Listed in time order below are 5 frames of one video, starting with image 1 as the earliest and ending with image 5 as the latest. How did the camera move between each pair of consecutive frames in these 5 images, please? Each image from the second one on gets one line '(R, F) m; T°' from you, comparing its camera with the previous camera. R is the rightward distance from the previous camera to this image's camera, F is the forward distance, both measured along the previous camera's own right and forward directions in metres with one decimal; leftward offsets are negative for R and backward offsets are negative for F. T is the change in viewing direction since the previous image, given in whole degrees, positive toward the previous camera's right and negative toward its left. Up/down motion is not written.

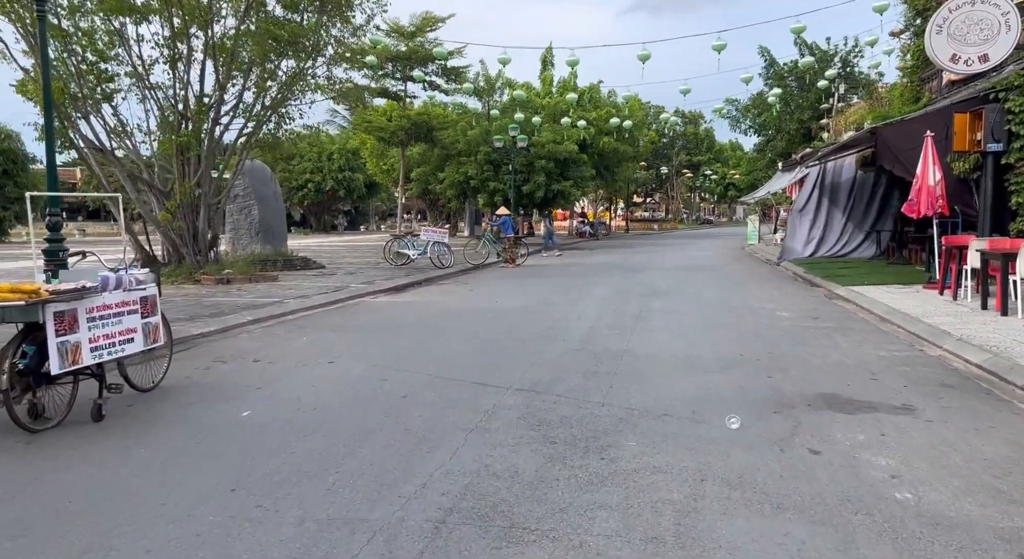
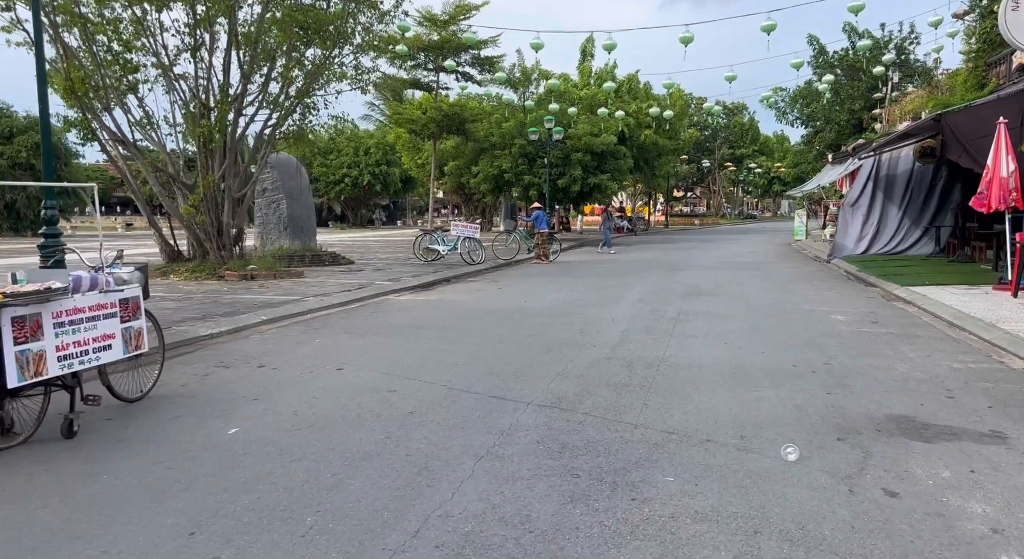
(+0.1, +0.8) m; -3°
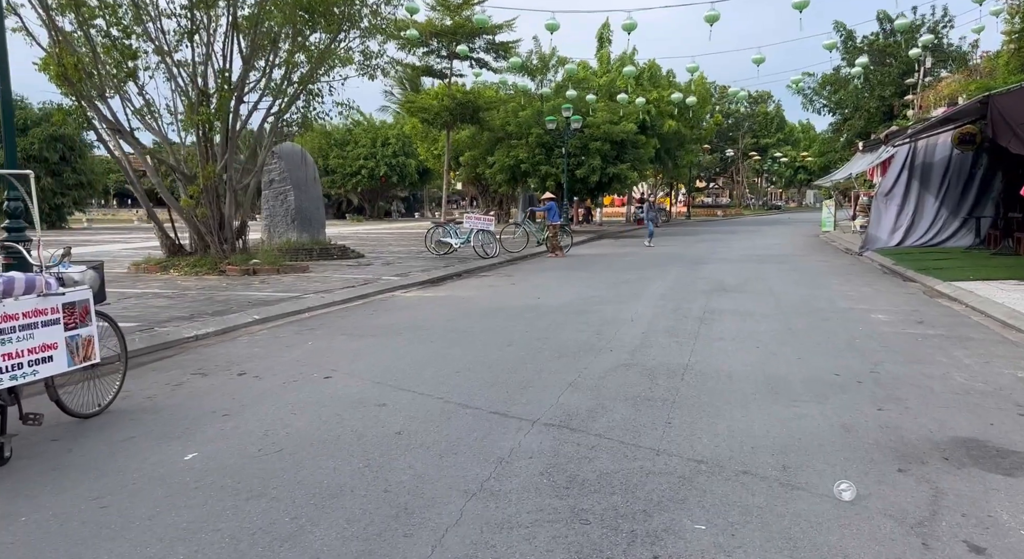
(+0.1, +0.8) m; -2°
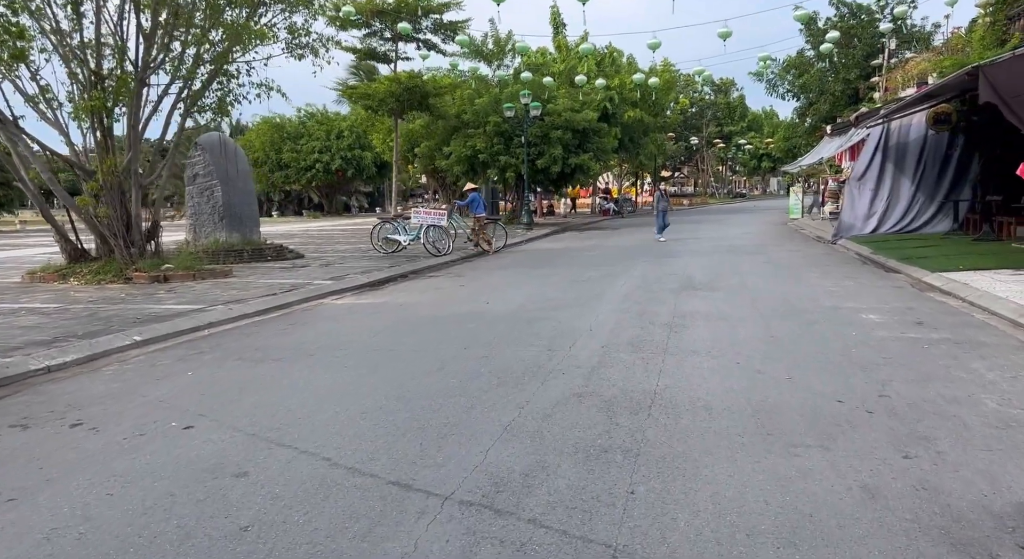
(+0.4, +1.5) m; +3°
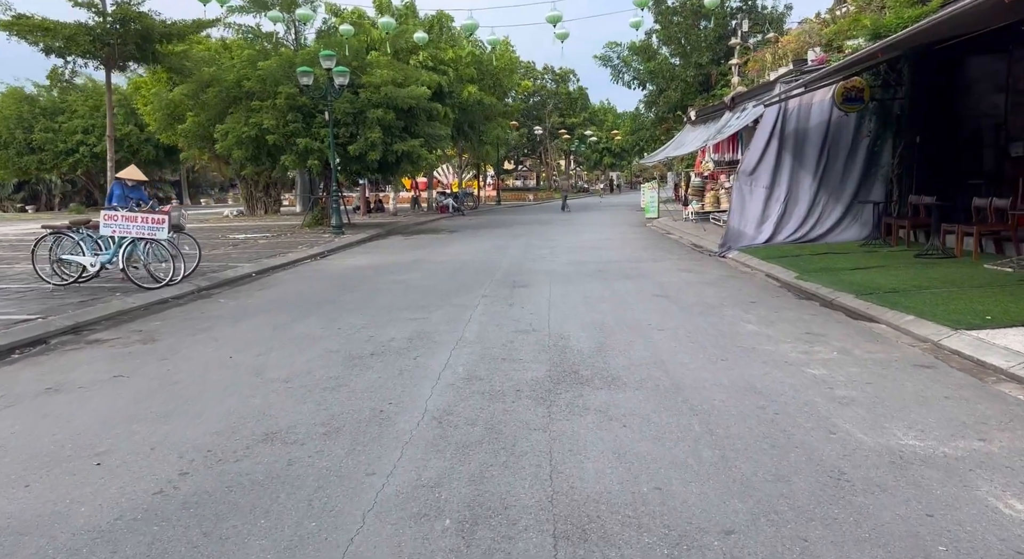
(+1.3, +5.9) m; +13°
